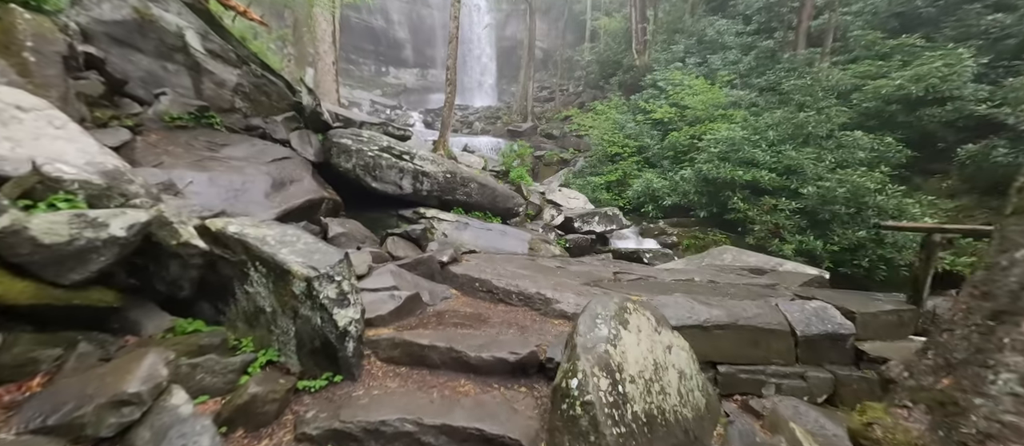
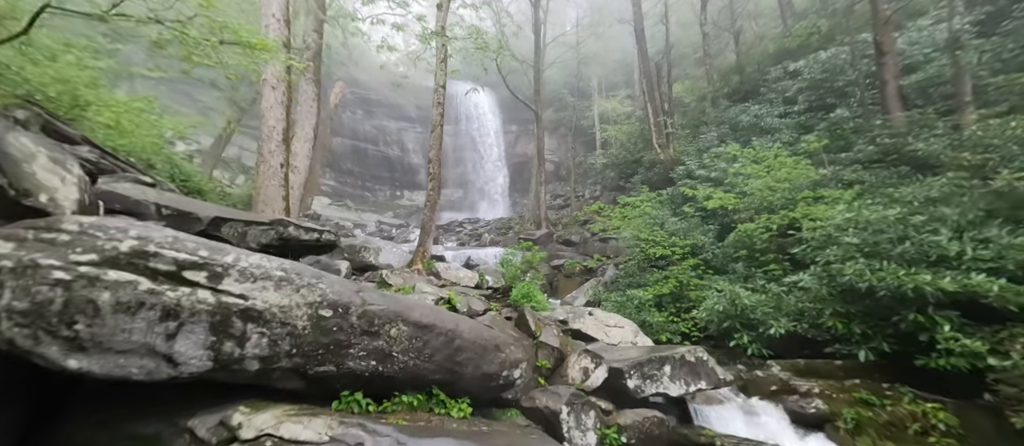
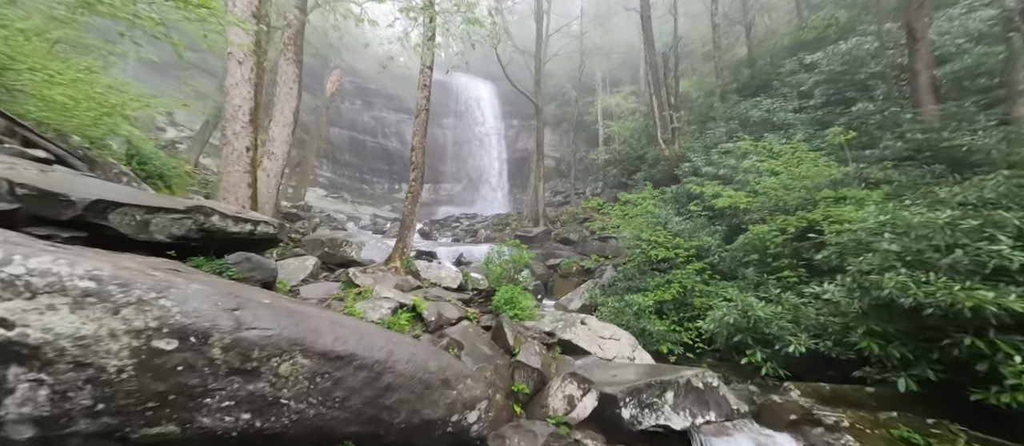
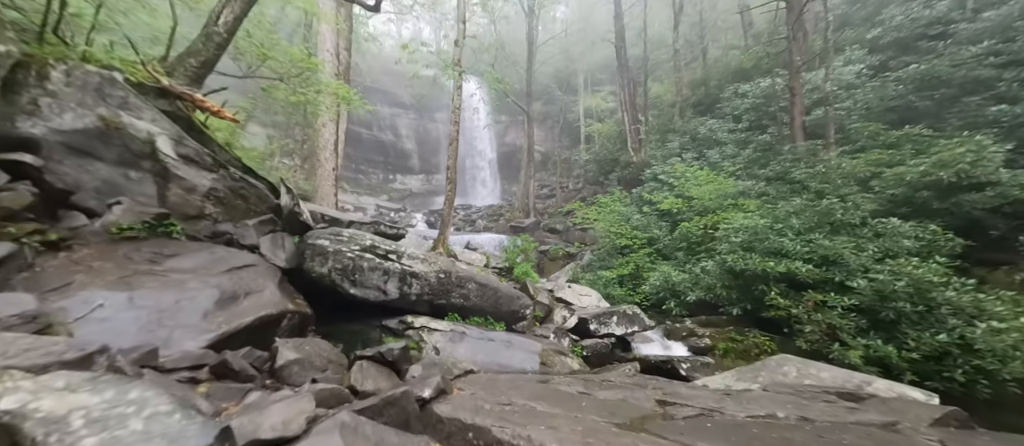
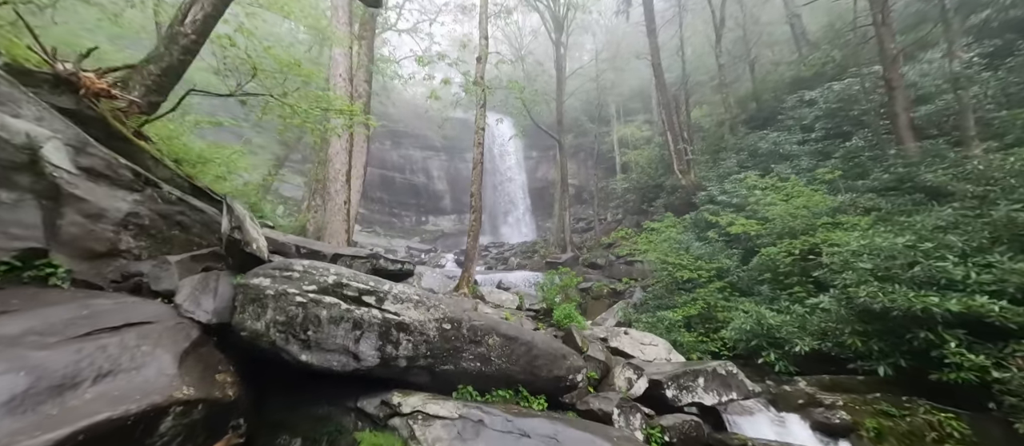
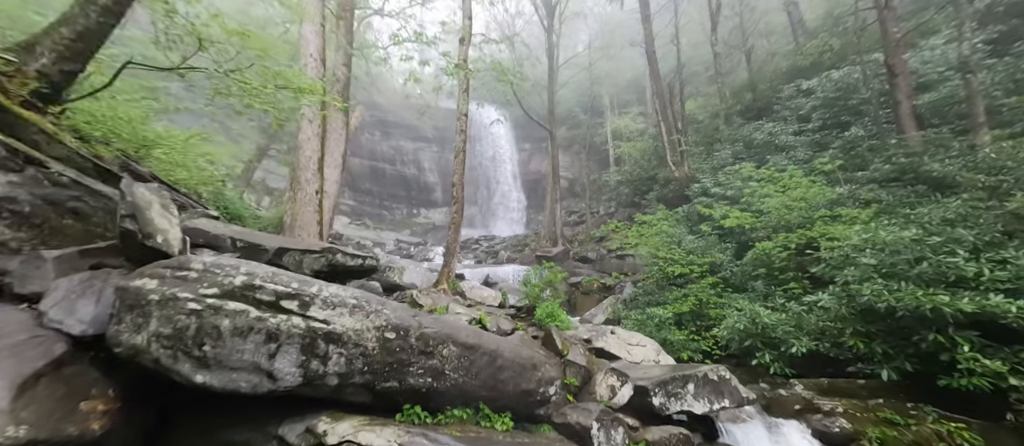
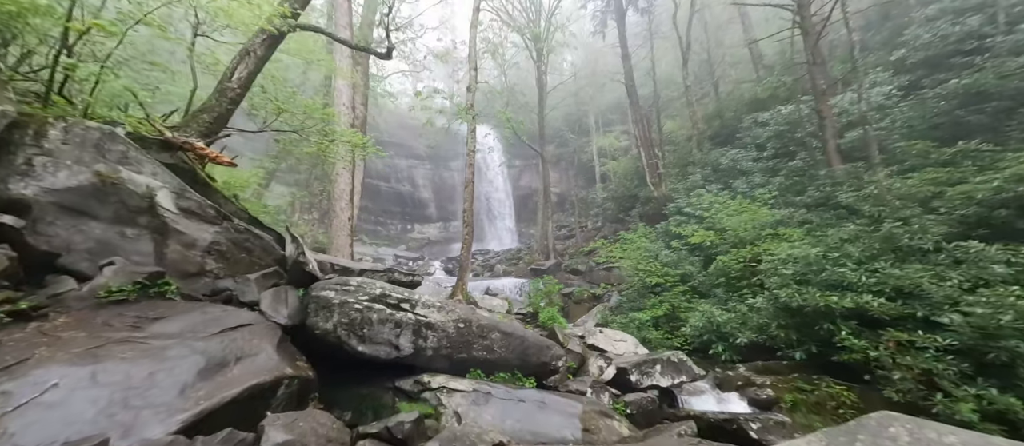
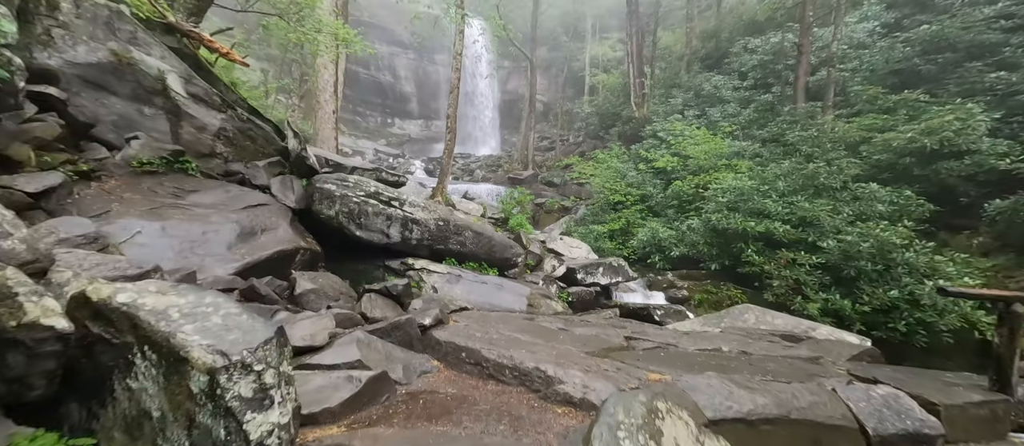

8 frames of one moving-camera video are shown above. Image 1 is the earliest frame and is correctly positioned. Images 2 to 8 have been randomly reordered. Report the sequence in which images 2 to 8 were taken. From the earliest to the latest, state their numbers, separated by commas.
8, 4, 7, 5, 6, 2, 3
